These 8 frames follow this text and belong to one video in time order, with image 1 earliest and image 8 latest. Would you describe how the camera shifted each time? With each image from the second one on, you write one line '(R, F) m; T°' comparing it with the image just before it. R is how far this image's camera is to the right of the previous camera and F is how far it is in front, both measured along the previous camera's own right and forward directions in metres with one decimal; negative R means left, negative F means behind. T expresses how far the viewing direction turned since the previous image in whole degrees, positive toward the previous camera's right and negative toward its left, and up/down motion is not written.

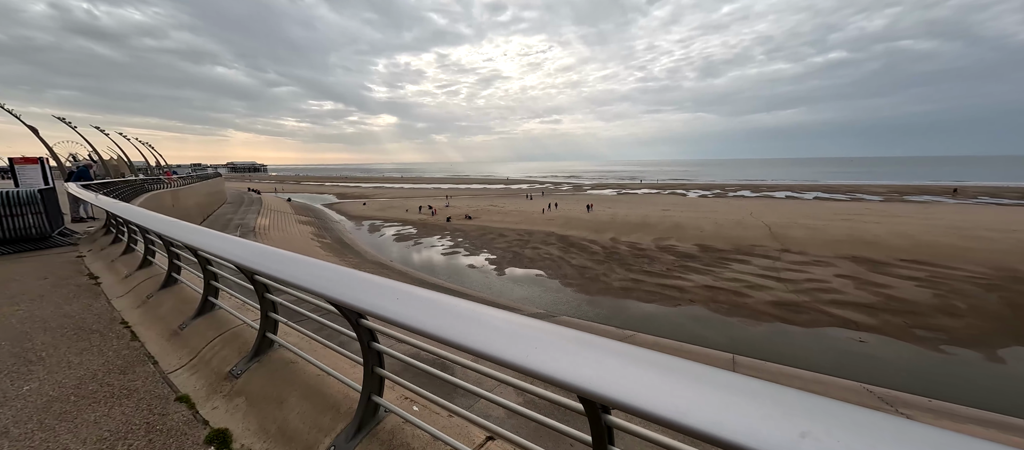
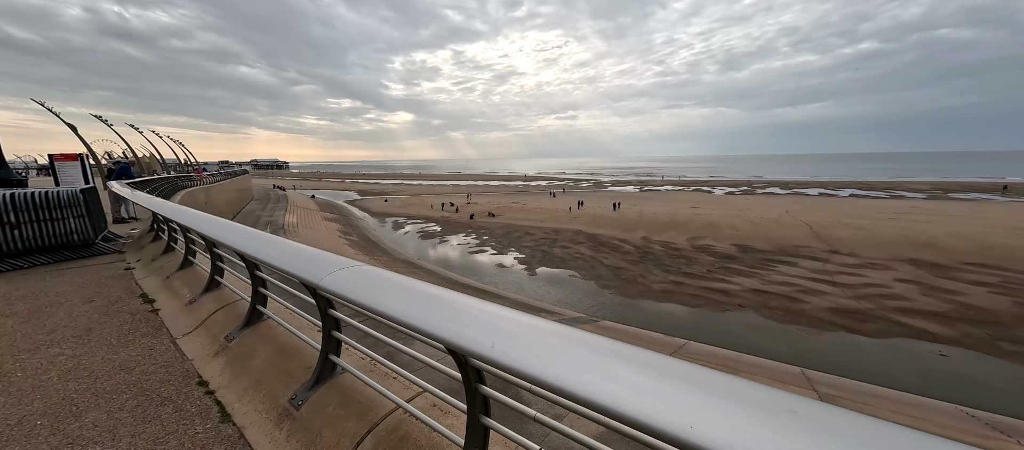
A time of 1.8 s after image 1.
(-0.8, +0.6) m; -2°
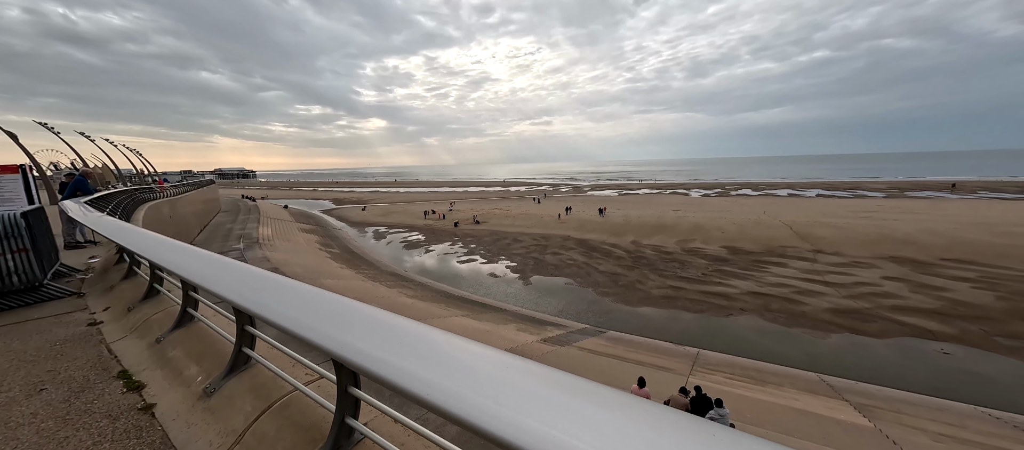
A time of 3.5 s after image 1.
(-0.7, +0.6) m; +4°
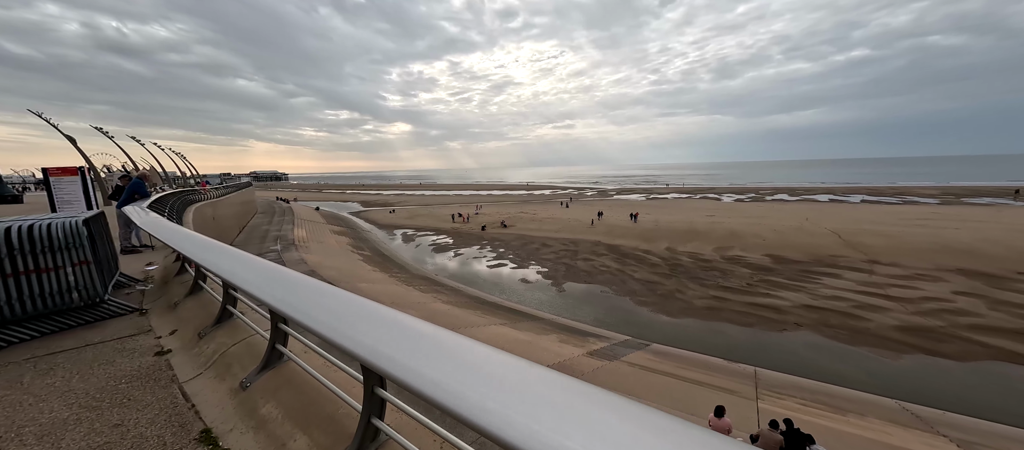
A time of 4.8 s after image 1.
(-0.6, +0.3) m; -3°
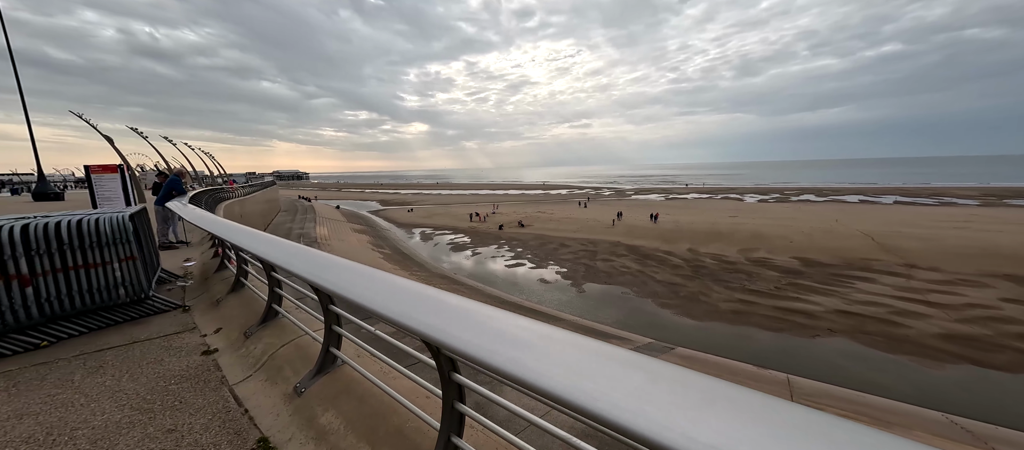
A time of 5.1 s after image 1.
(-0.2, +0.1) m; -2°
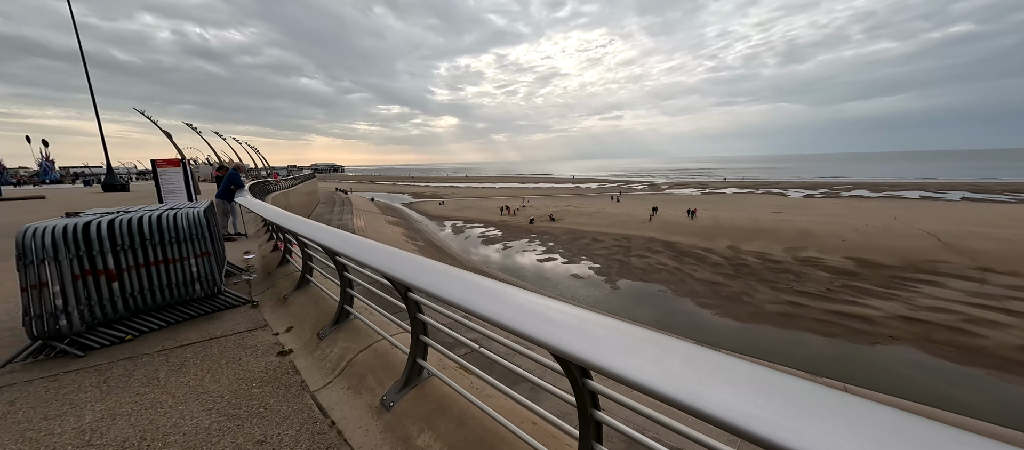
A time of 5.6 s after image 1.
(-0.2, +0.1) m; -4°
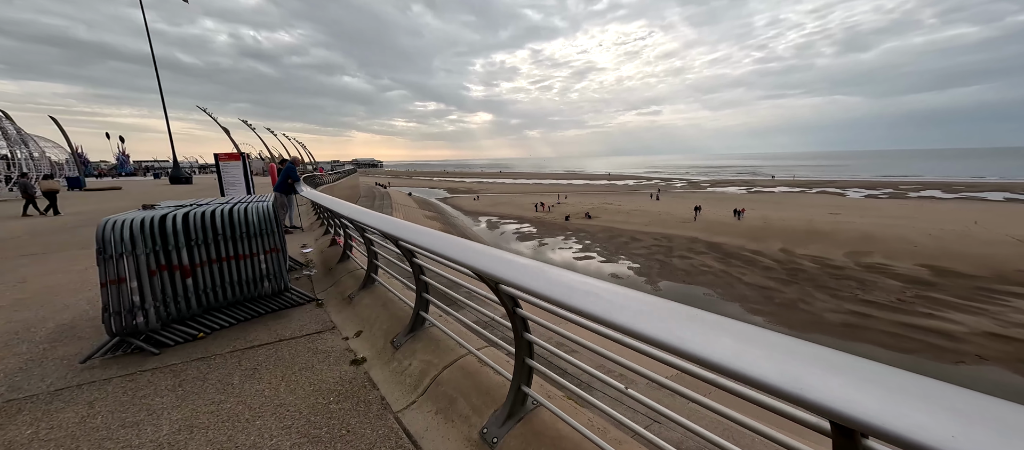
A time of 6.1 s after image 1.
(-0.3, +0.3) m; -5°
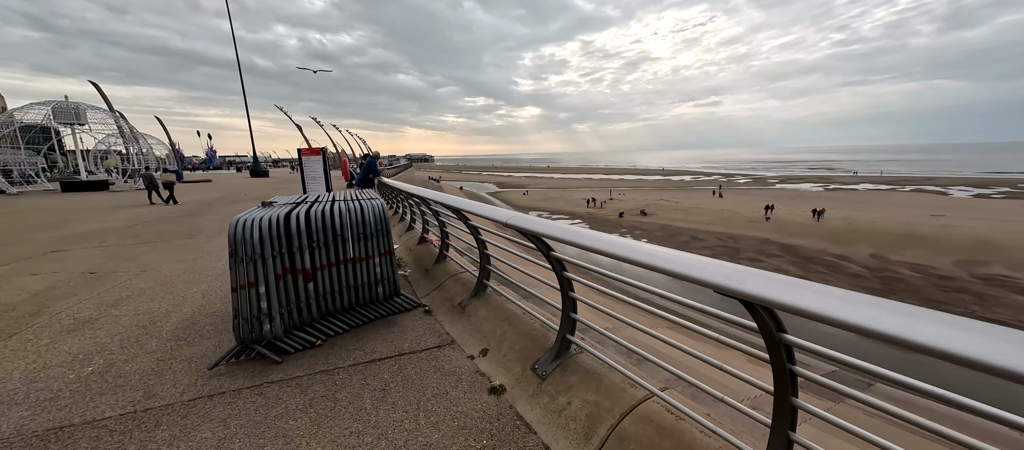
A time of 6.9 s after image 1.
(-0.7, +0.4) m; -7°
